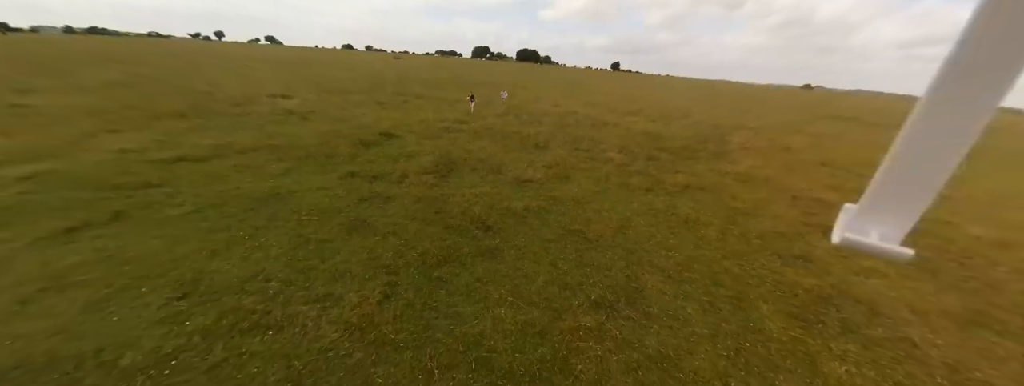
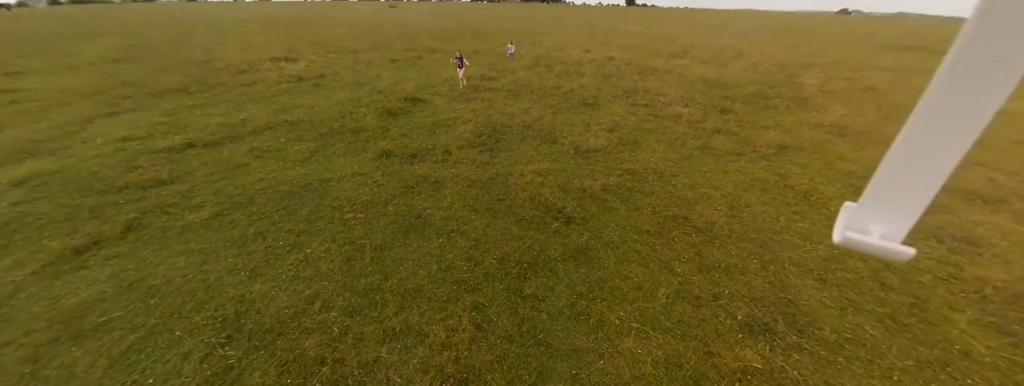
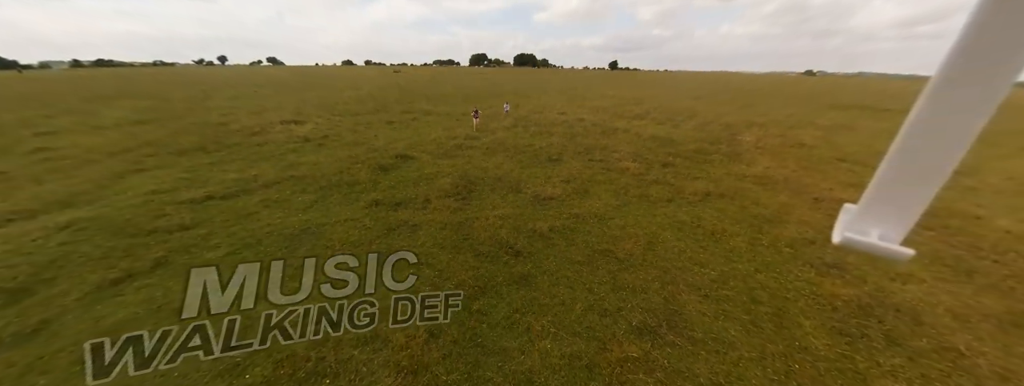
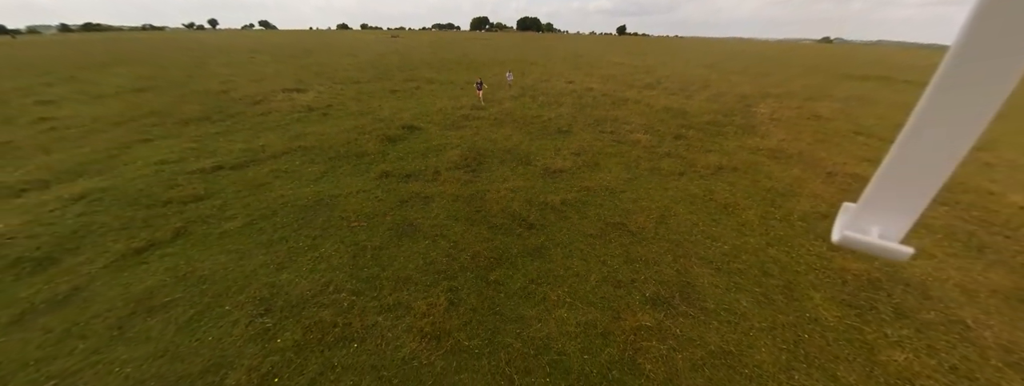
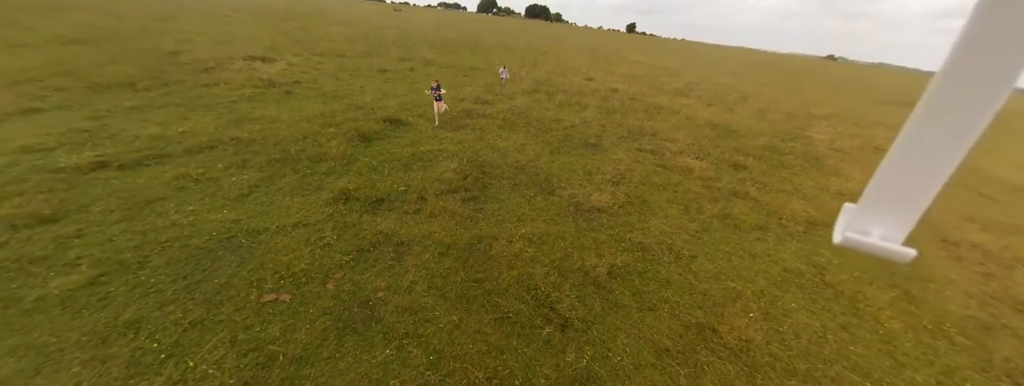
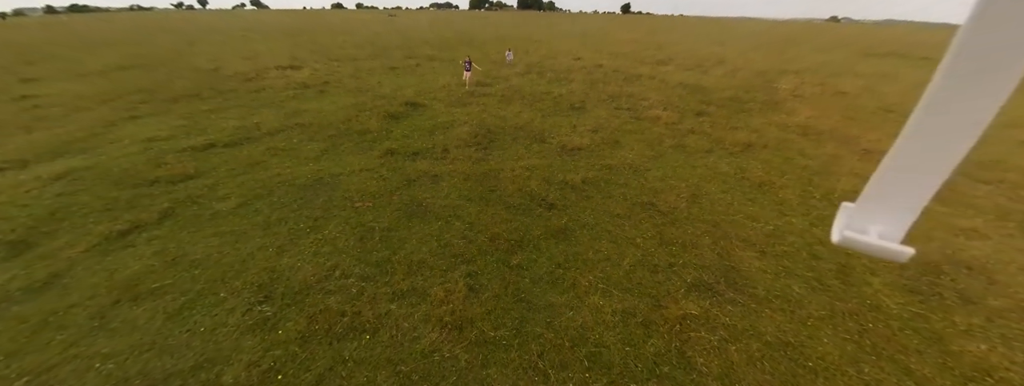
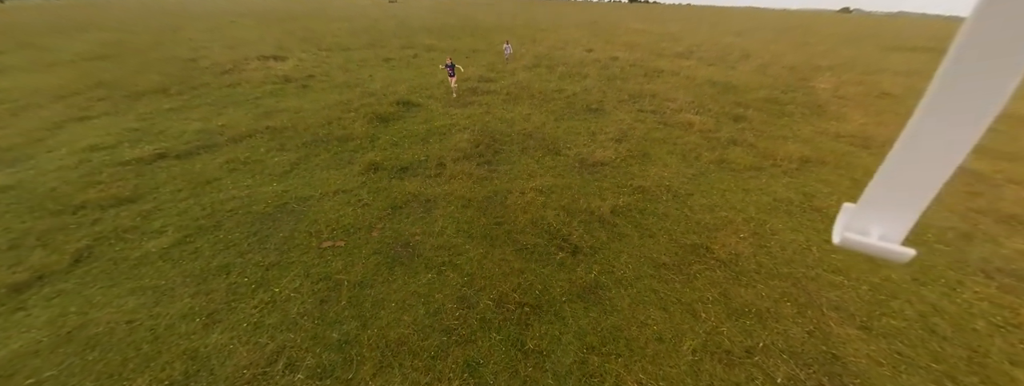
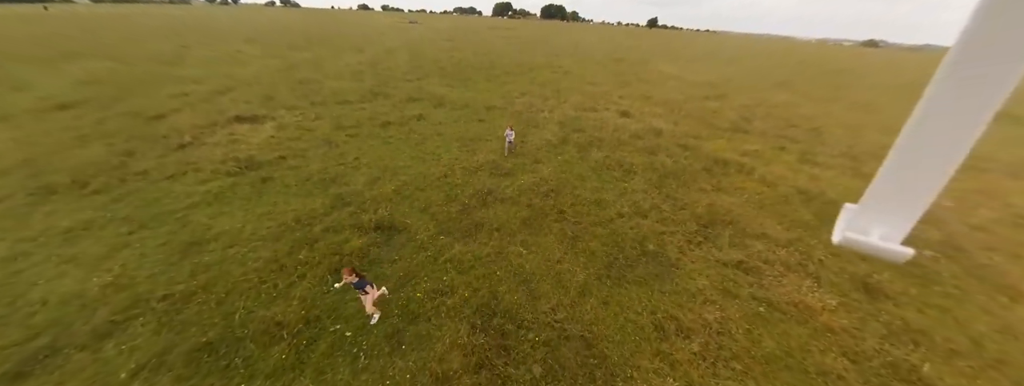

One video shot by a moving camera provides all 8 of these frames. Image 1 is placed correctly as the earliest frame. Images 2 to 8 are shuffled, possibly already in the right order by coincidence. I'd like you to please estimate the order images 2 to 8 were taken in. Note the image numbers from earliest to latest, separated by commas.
3, 4, 6, 2, 7, 5, 8
